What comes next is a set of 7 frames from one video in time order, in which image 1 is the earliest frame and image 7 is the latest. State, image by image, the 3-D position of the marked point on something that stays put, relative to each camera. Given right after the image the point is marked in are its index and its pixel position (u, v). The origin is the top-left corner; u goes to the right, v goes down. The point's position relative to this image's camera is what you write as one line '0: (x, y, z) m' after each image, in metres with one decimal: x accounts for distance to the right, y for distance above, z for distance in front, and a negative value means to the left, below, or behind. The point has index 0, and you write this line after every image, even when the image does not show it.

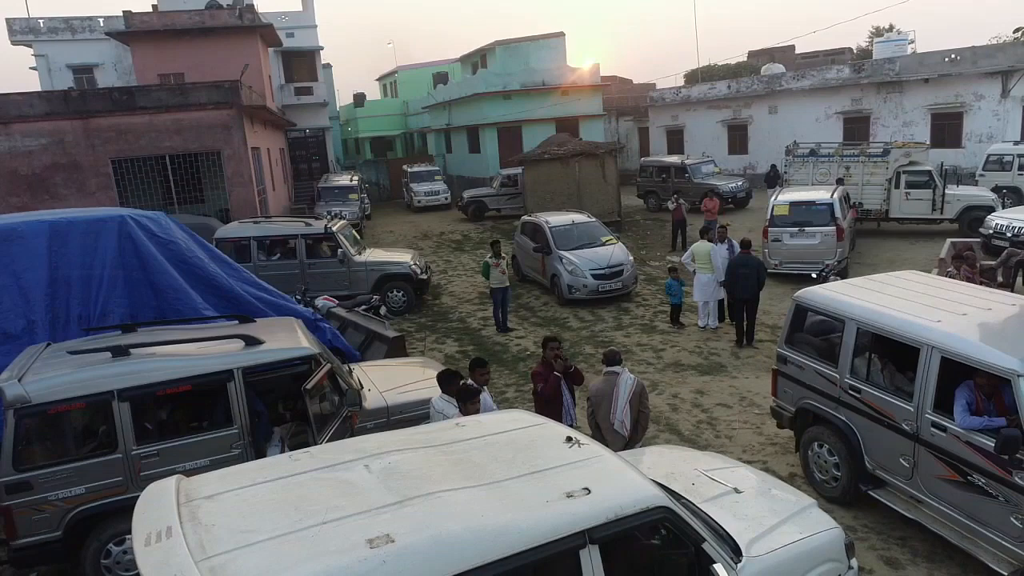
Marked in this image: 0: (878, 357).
0: (+2.5, -0.5, +5.0) m
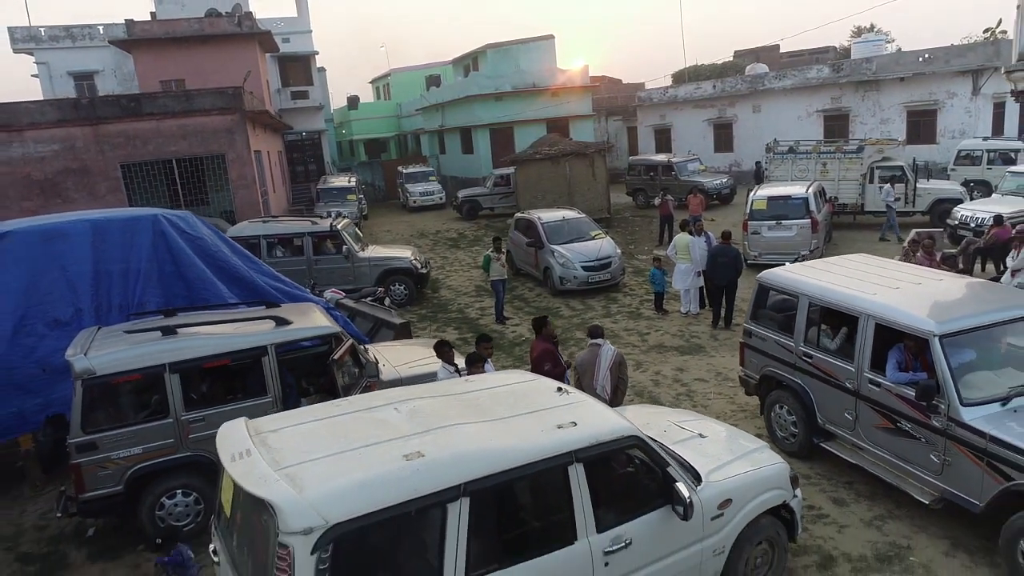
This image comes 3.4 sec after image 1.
0: (+2.5, -0.3, +5.8) m
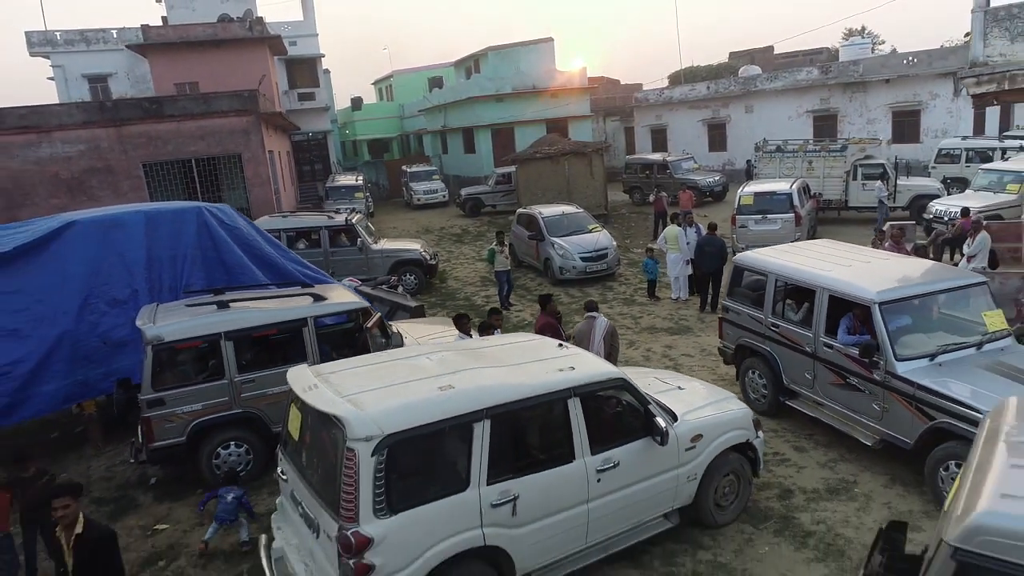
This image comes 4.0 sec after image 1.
0: (+2.5, -0.1, +6.7) m
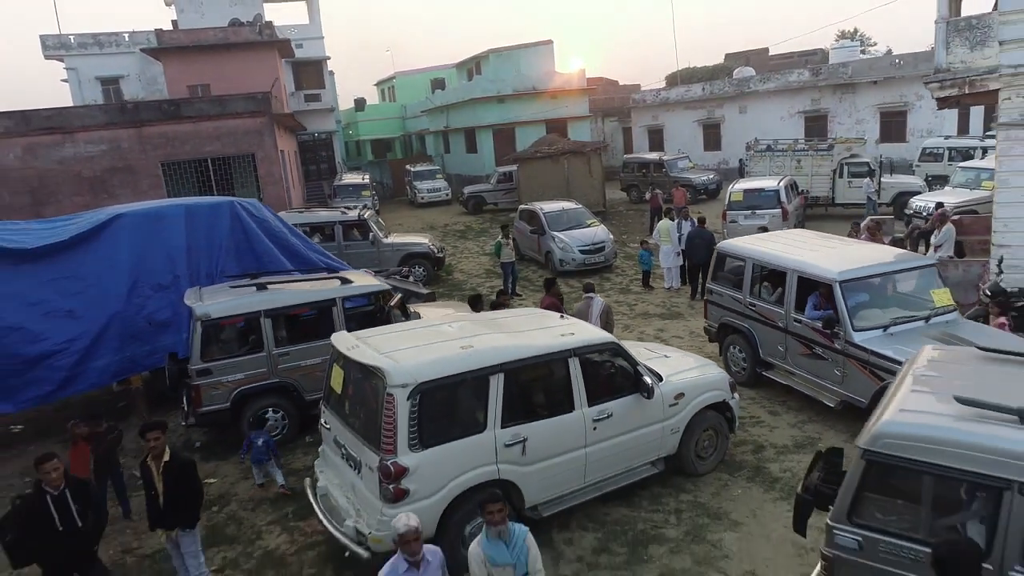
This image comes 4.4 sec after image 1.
0: (+2.6, +0.1, +7.6) m
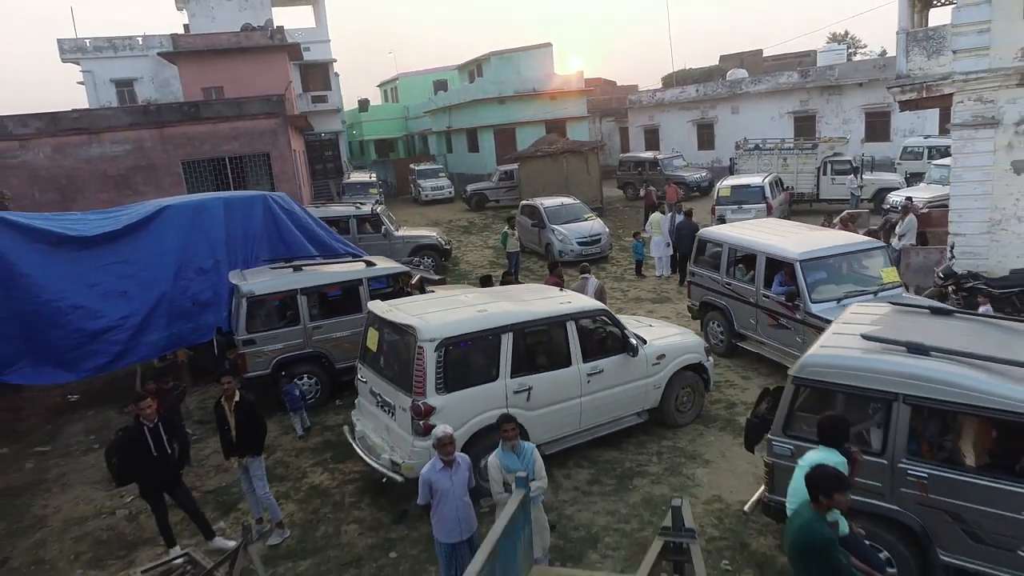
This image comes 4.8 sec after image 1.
0: (+2.6, +0.3, +8.6) m
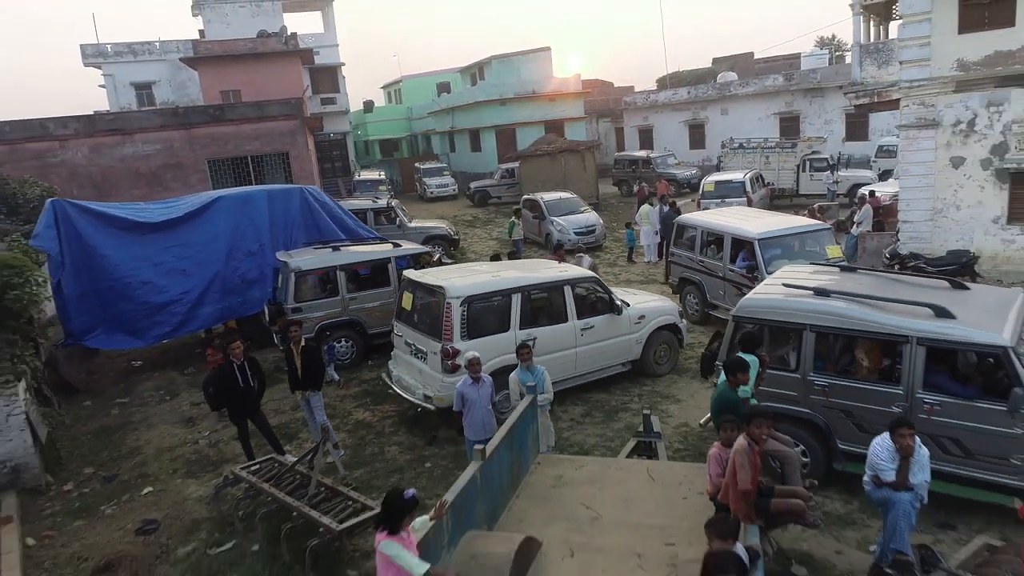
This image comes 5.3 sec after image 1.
0: (+2.7, +0.6, +10.1) m
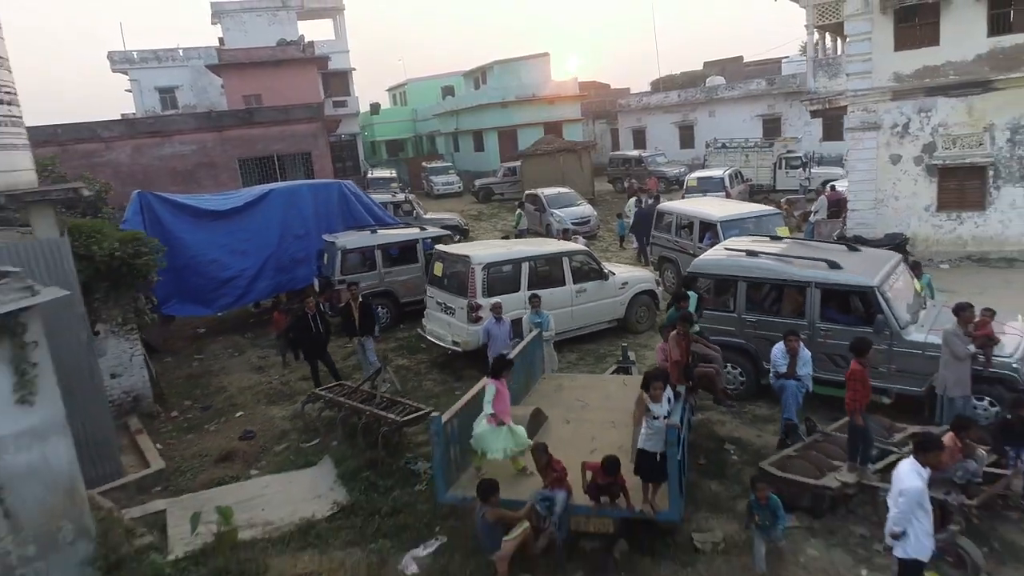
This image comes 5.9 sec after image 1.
0: (+2.8, +1.0, +12.2) m
